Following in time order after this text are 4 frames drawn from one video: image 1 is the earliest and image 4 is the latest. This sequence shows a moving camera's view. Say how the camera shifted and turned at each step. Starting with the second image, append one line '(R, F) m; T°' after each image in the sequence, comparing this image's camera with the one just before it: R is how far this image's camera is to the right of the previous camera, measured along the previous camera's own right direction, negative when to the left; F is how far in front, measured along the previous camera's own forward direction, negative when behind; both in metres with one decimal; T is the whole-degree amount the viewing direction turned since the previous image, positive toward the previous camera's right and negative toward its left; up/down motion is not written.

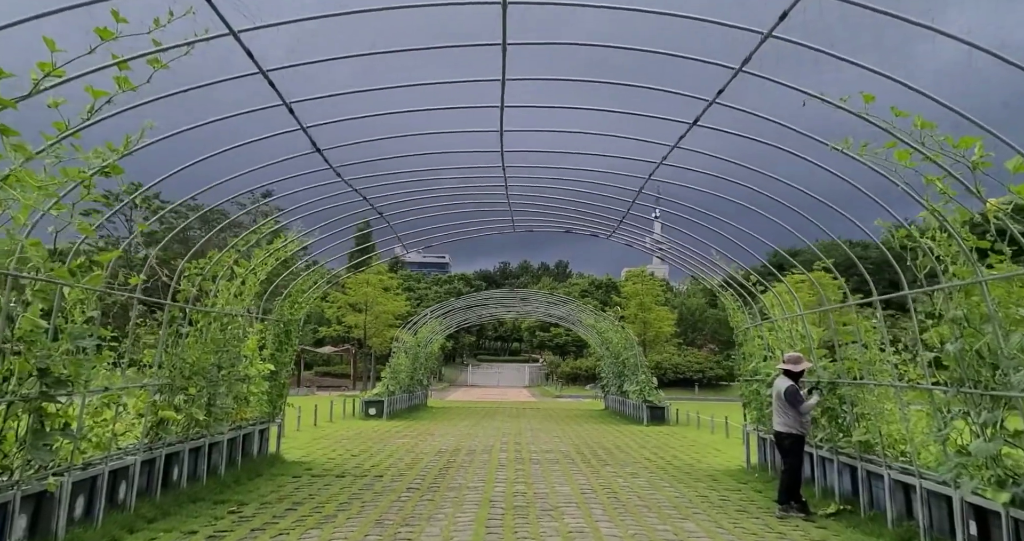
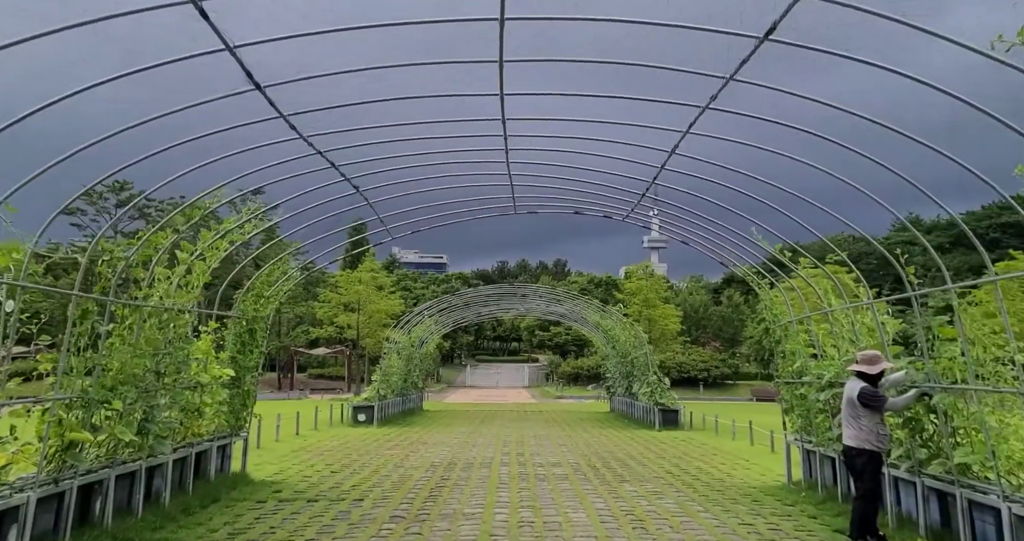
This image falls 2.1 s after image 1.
(0.0, +1.5) m; 0°
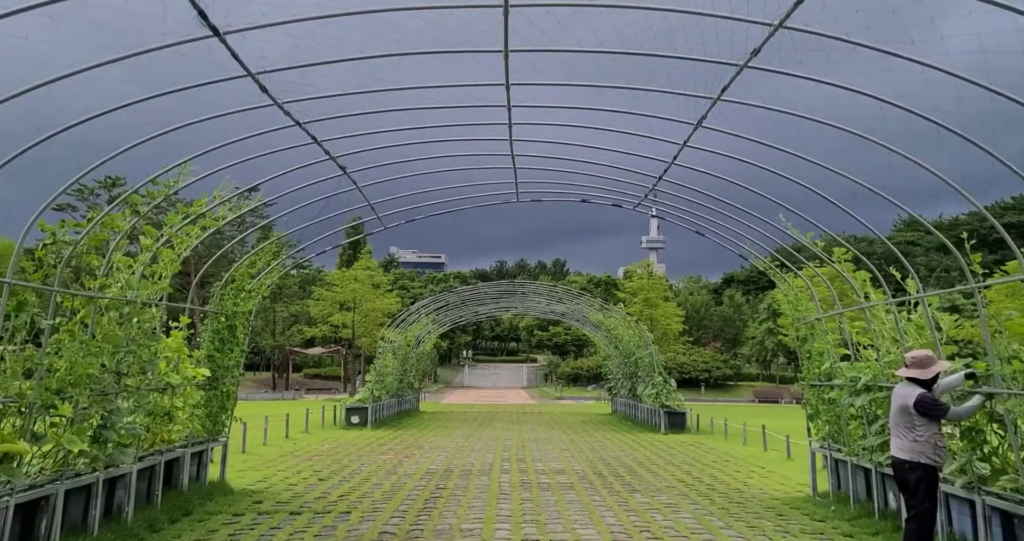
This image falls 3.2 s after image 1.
(-0.1, +0.7) m; 0°
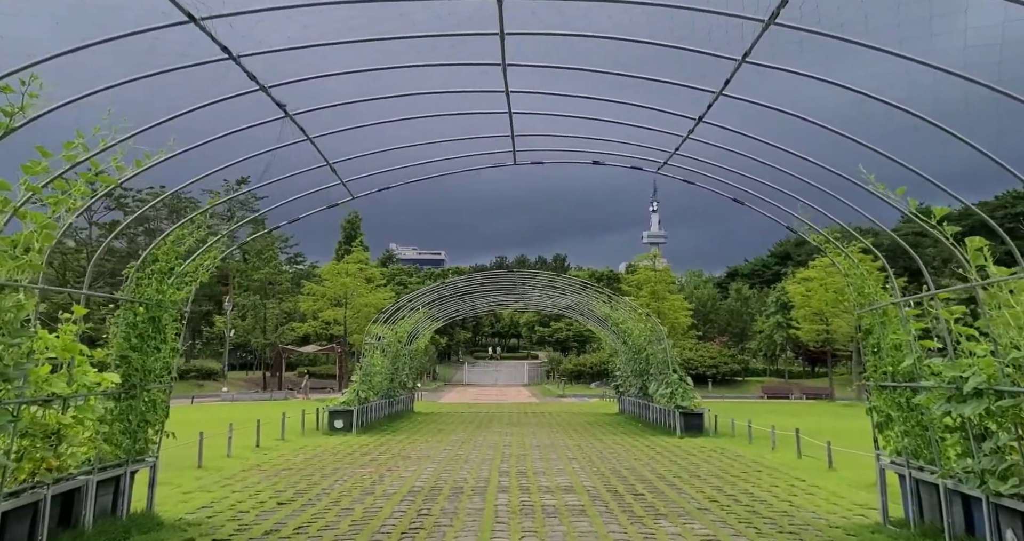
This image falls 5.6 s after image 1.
(0.0, +1.7) m; 0°
